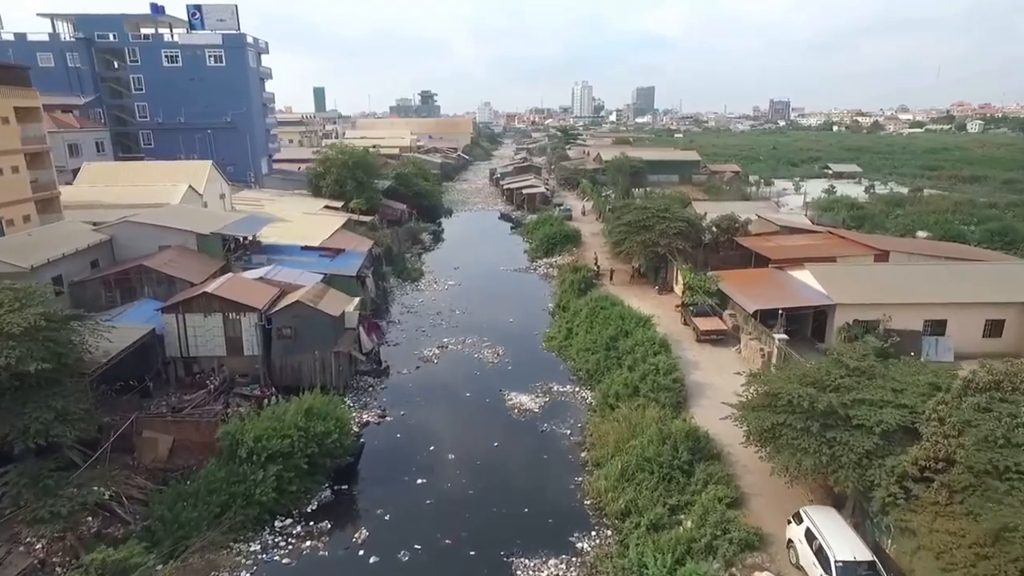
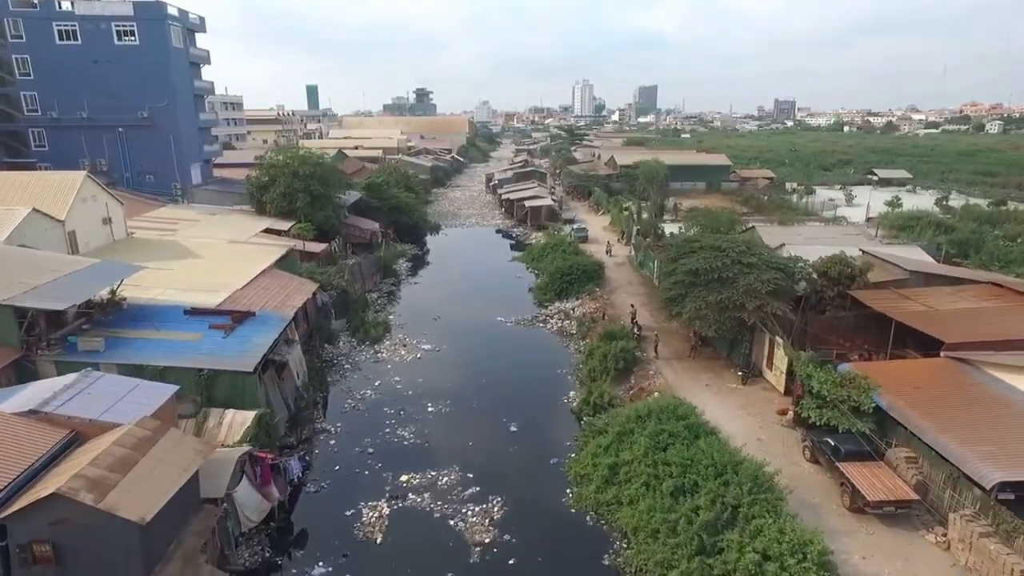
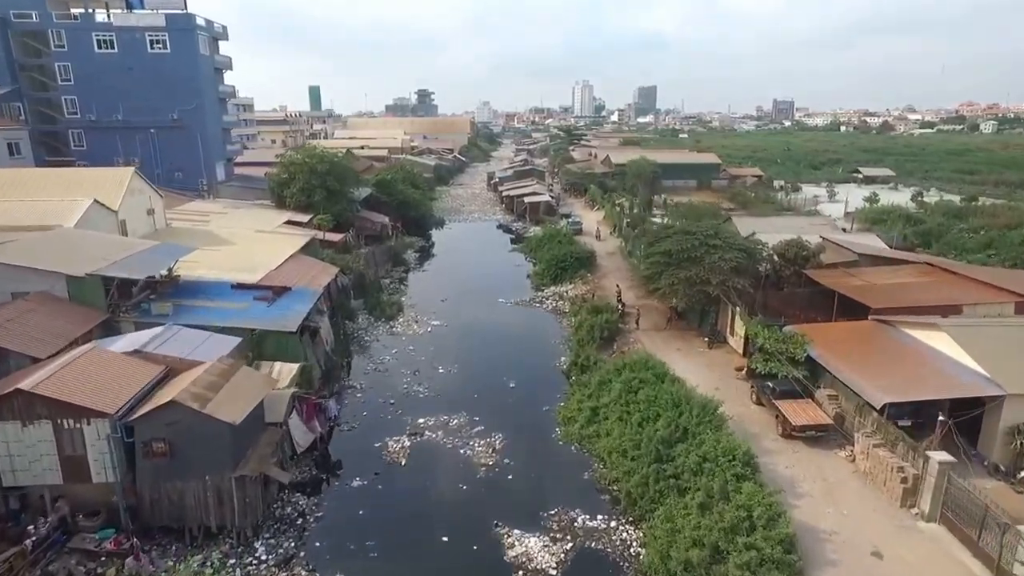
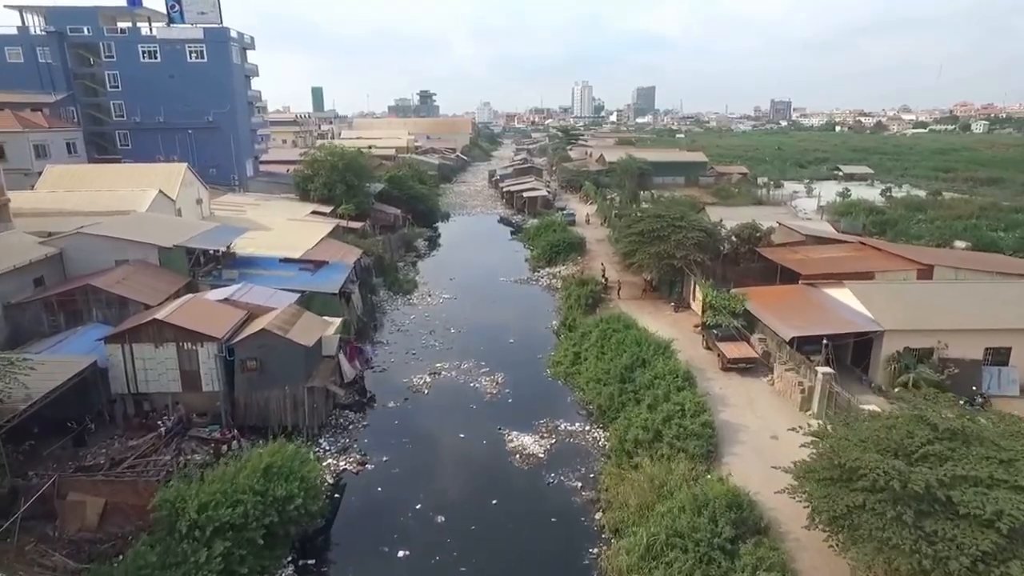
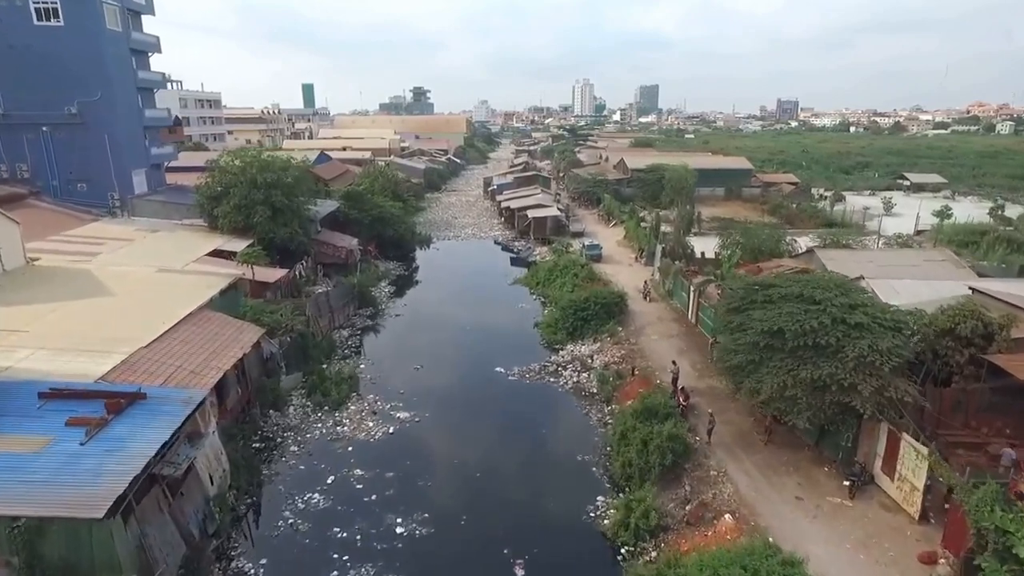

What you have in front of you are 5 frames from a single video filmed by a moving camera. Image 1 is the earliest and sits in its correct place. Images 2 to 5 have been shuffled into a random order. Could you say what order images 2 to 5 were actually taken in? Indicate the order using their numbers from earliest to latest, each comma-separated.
4, 3, 2, 5
